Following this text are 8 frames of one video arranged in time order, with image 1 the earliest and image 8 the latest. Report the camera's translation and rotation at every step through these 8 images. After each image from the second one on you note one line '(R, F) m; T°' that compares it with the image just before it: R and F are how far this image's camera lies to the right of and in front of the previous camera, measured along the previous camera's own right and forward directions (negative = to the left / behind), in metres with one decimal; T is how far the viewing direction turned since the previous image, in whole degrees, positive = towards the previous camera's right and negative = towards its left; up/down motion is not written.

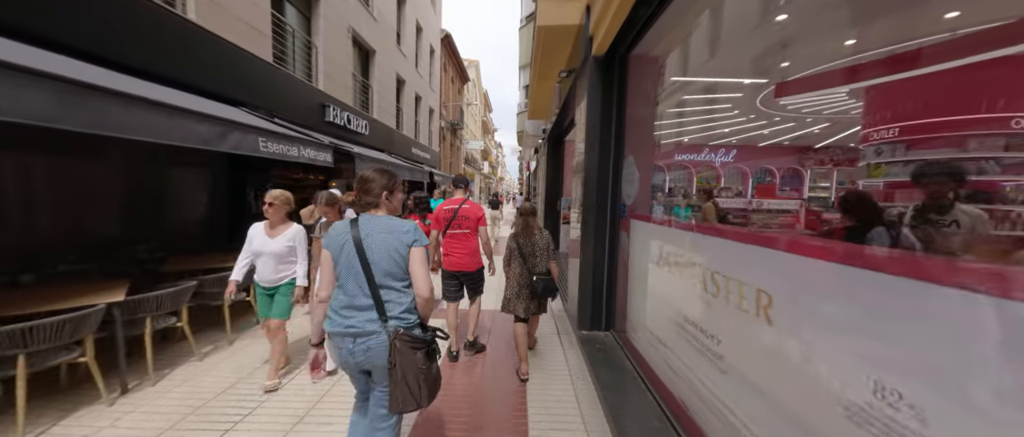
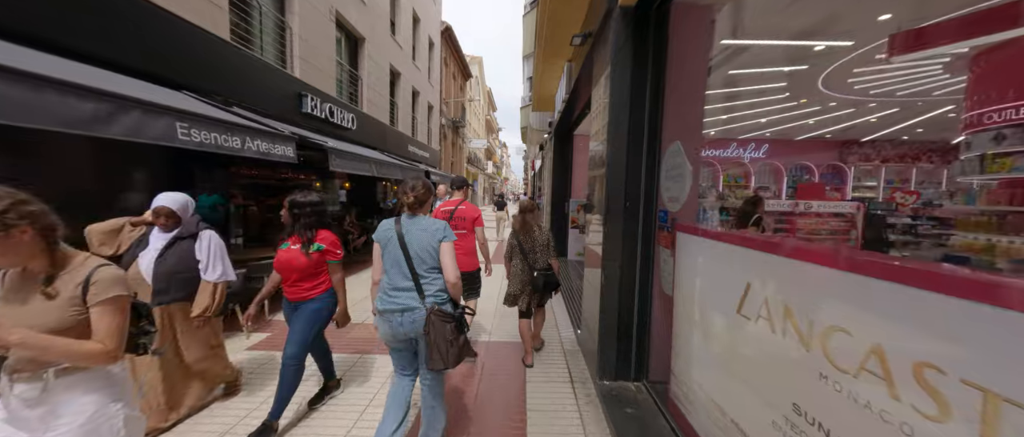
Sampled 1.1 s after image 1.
(+0.1, +0.9) m; -1°
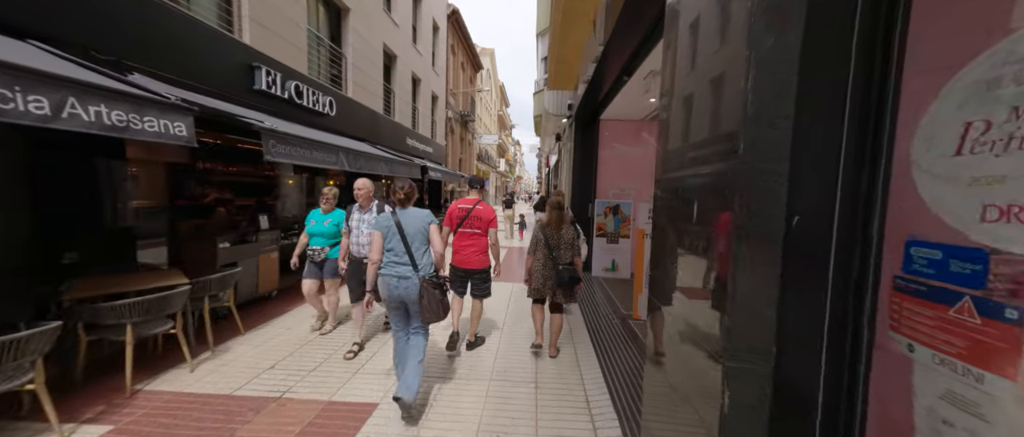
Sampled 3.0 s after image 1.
(+0.1, +1.6) m; -2°
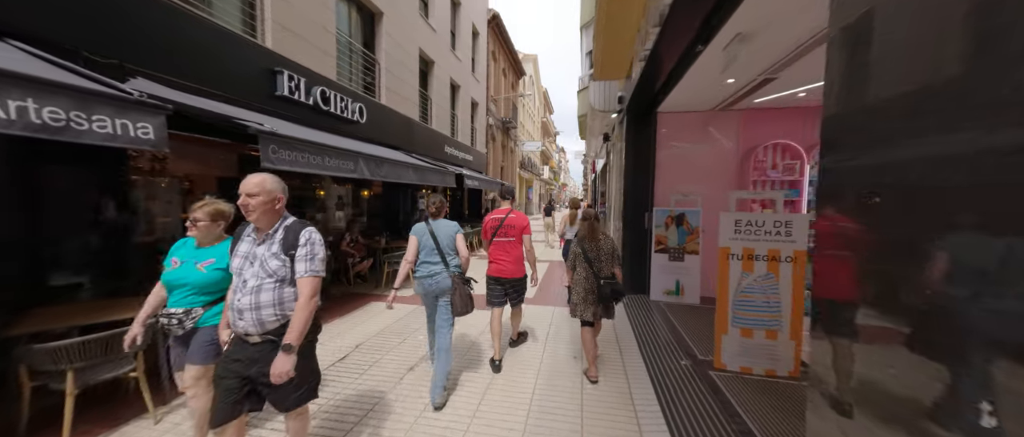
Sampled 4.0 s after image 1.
(+0.1, +0.8) m; -8°
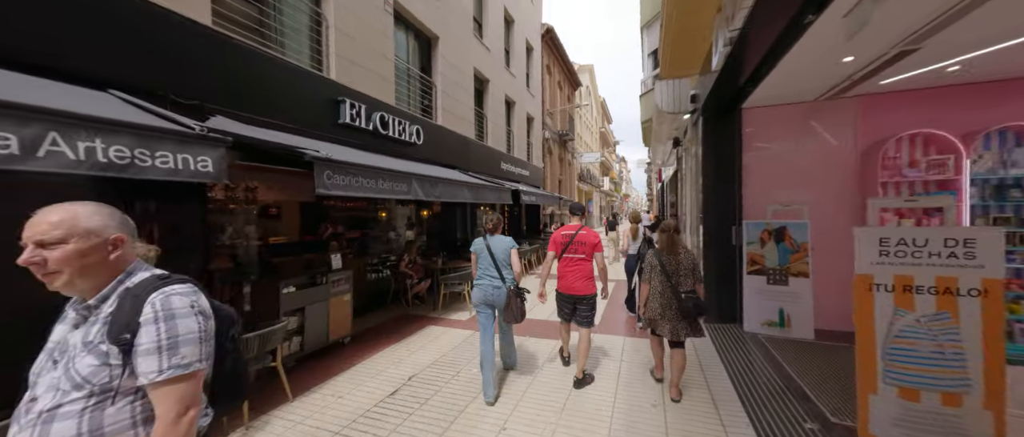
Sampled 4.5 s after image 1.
(0.0, +0.4) m; -10°
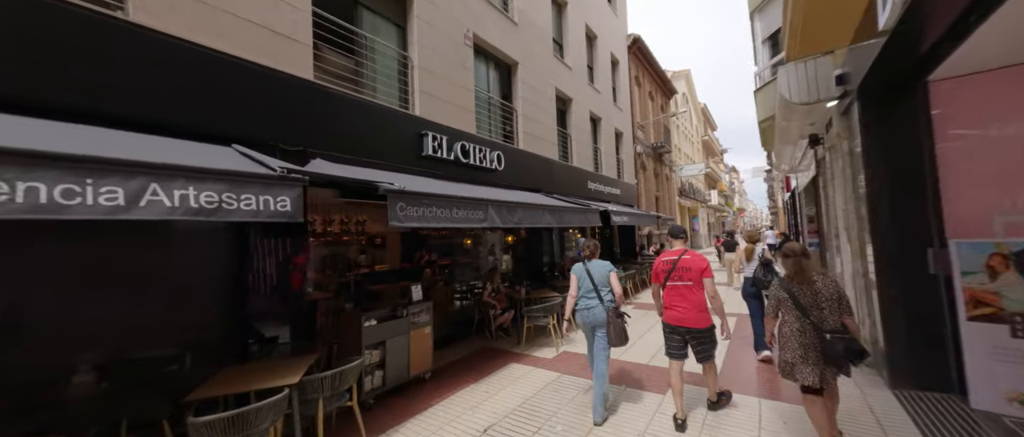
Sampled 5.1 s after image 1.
(+0.1, +0.5) m; -15°
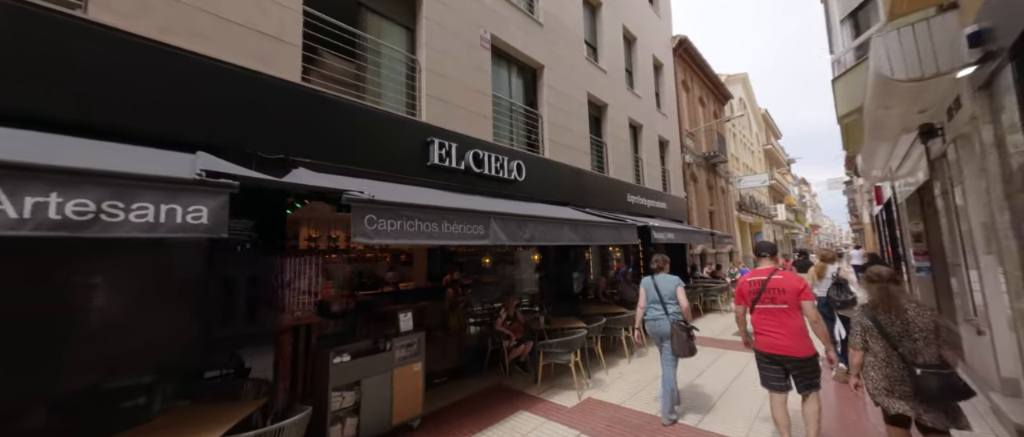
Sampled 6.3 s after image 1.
(+0.4, +0.7) m; -8°
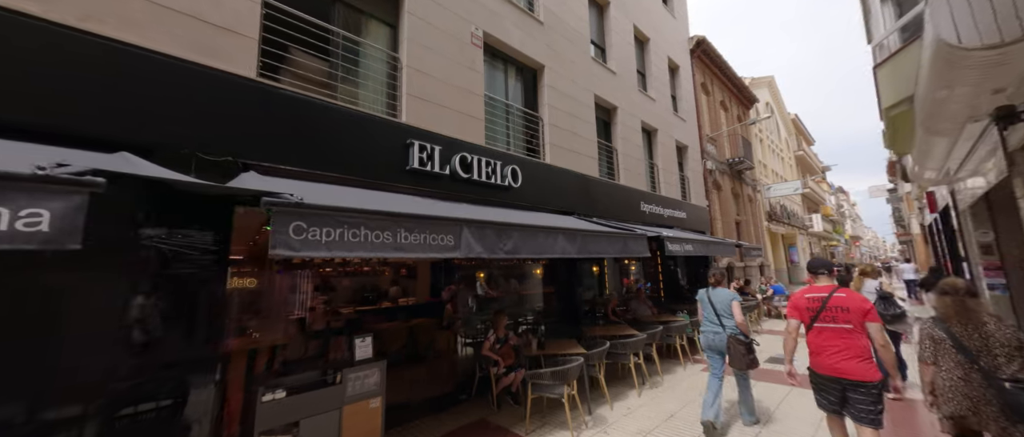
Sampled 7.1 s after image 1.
(+0.4, +0.6) m; -3°
